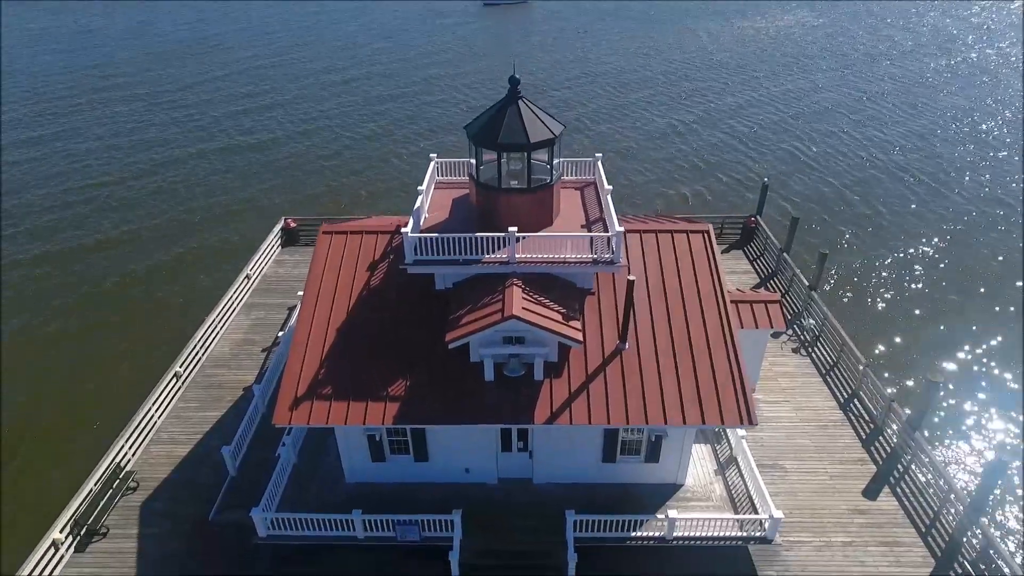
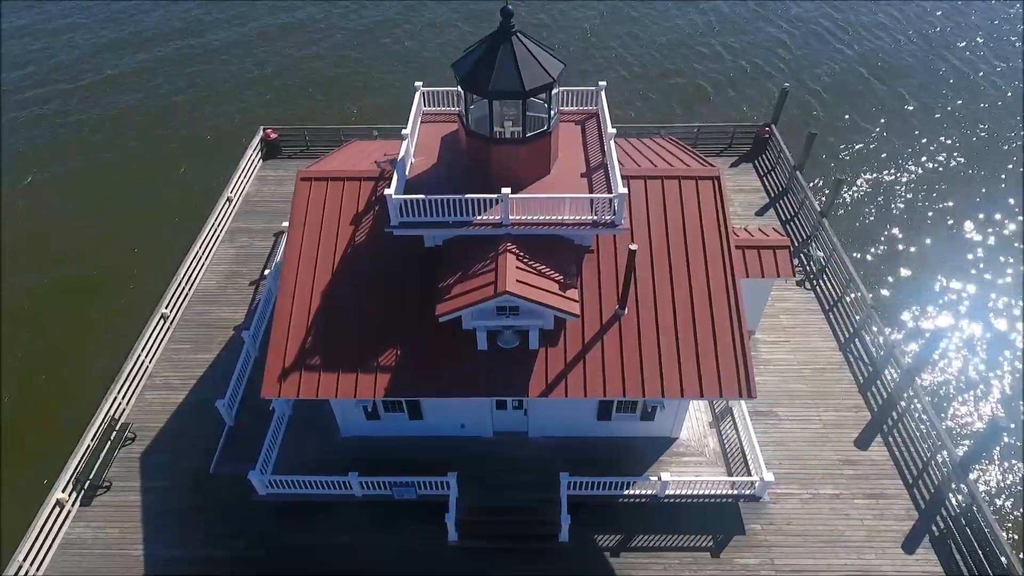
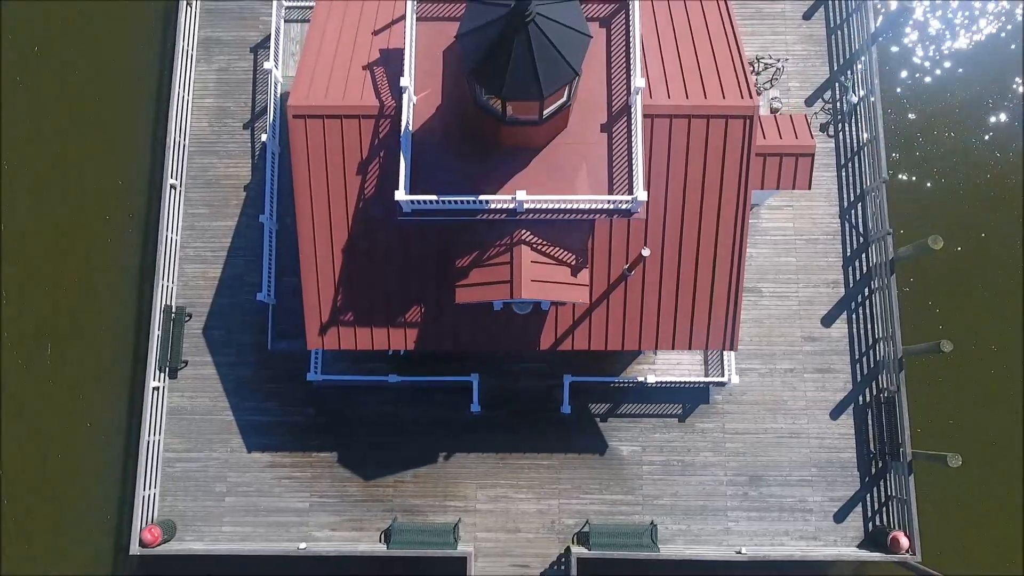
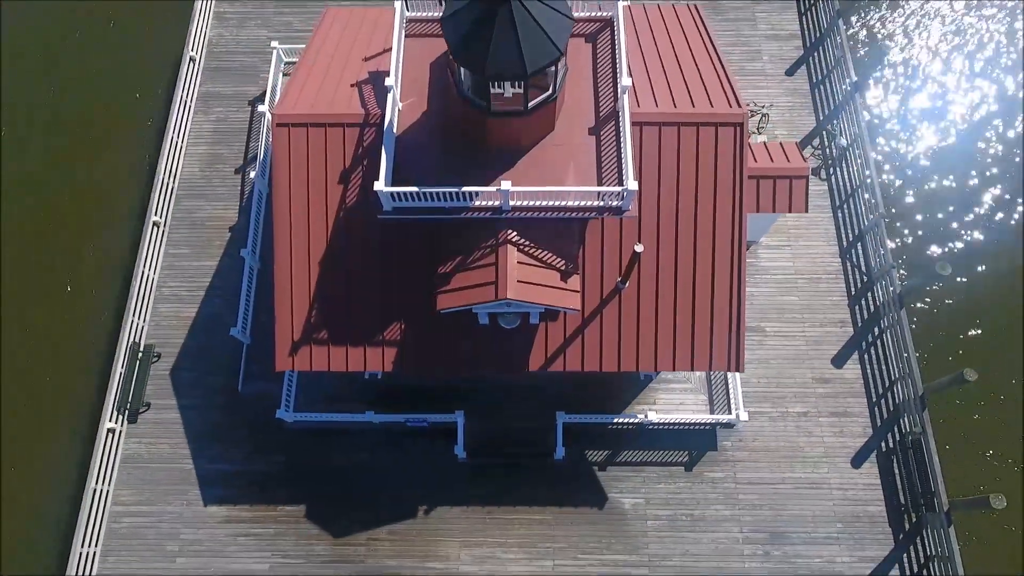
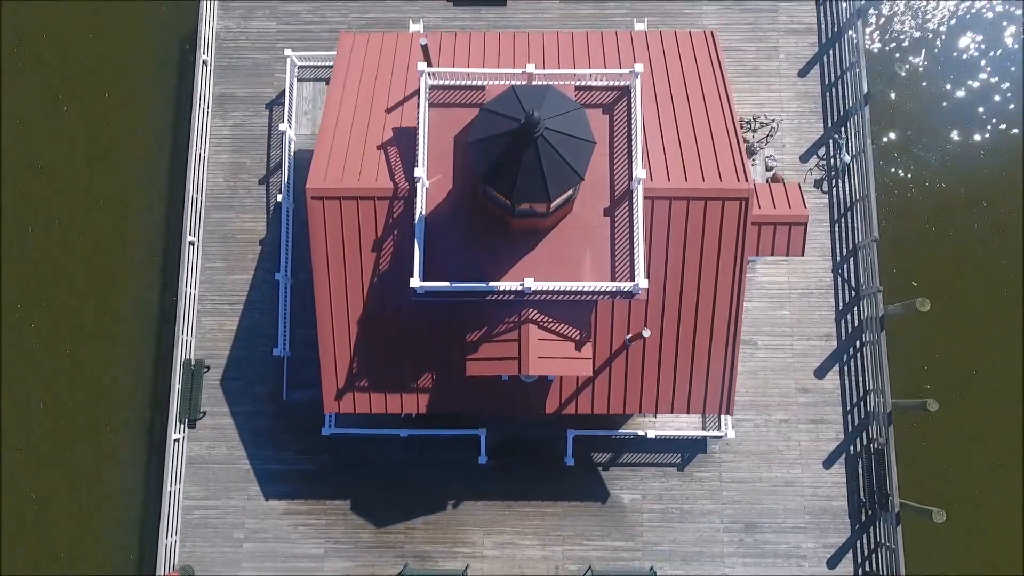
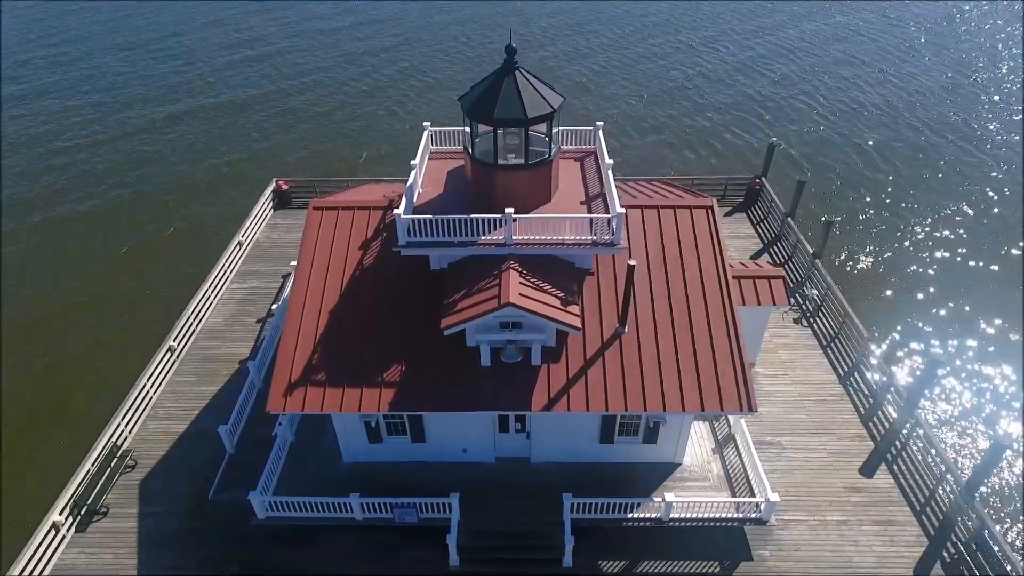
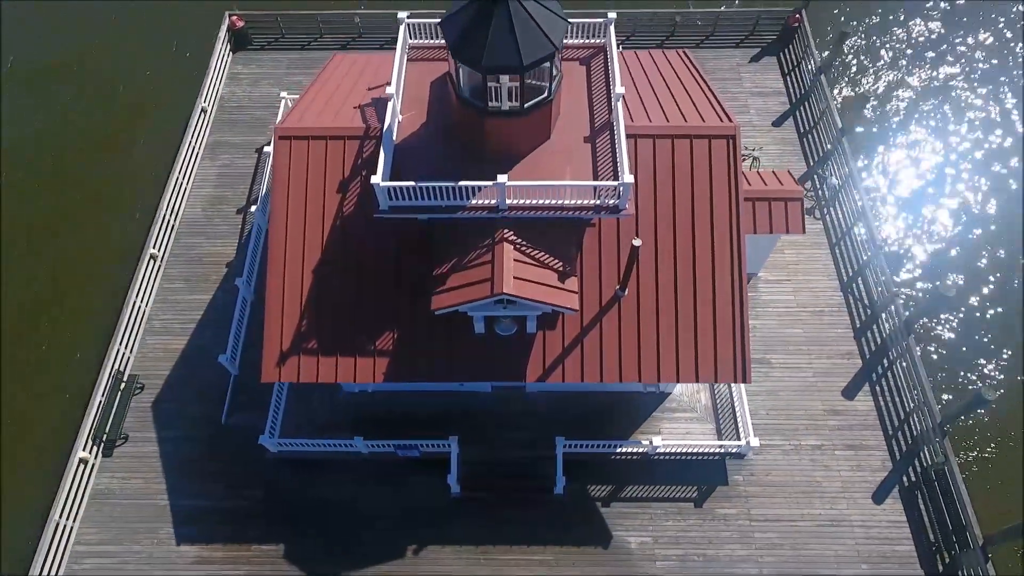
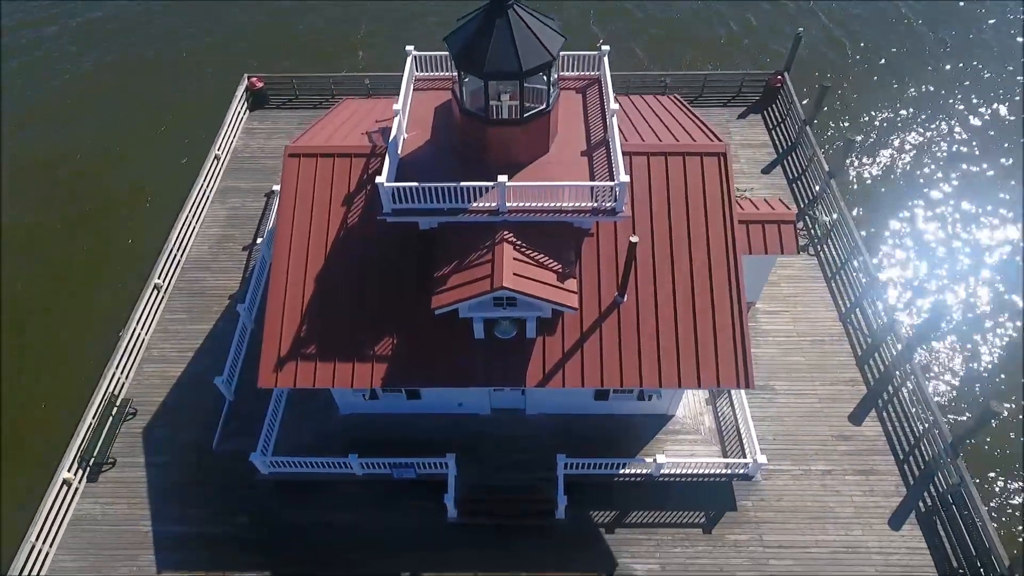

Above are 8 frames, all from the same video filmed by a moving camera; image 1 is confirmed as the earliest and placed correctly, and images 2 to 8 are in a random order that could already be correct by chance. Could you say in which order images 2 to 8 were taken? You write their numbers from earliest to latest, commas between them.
6, 2, 8, 7, 4, 3, 5
